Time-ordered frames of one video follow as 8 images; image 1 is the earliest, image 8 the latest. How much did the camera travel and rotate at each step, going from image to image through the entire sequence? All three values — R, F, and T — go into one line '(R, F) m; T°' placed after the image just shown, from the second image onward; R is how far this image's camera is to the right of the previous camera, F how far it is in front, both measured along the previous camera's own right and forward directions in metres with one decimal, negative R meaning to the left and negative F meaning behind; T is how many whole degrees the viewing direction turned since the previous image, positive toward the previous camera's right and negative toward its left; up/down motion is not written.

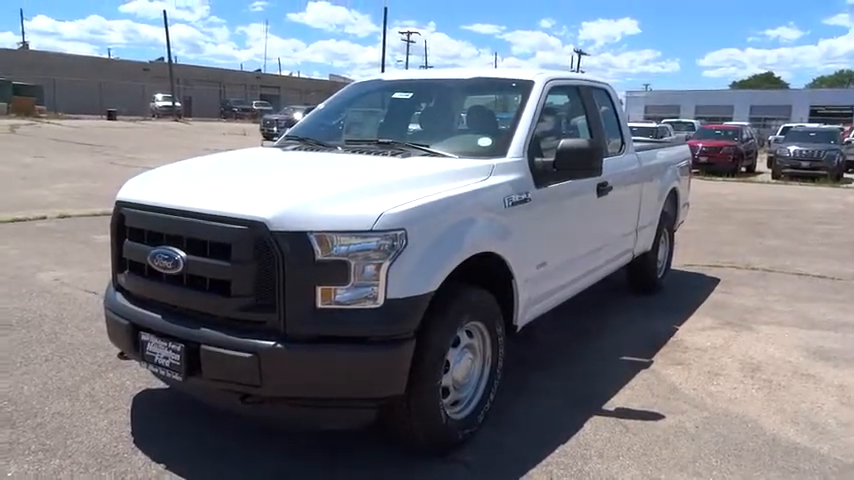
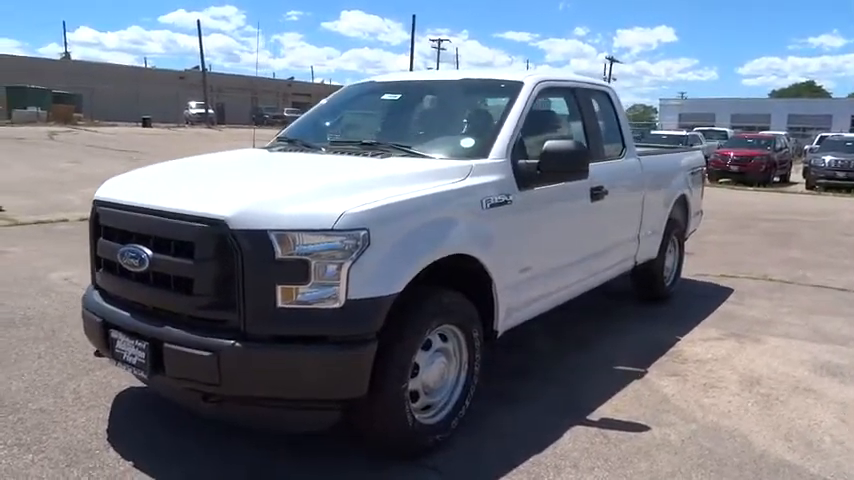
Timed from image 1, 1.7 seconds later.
(+0.4, +0.1) m; -3°
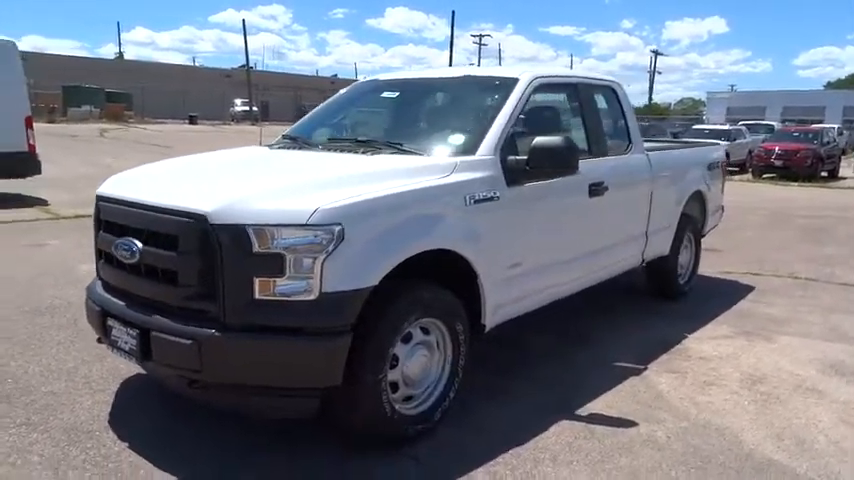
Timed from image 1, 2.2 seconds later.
(+0.4, -0.1) m; -4°
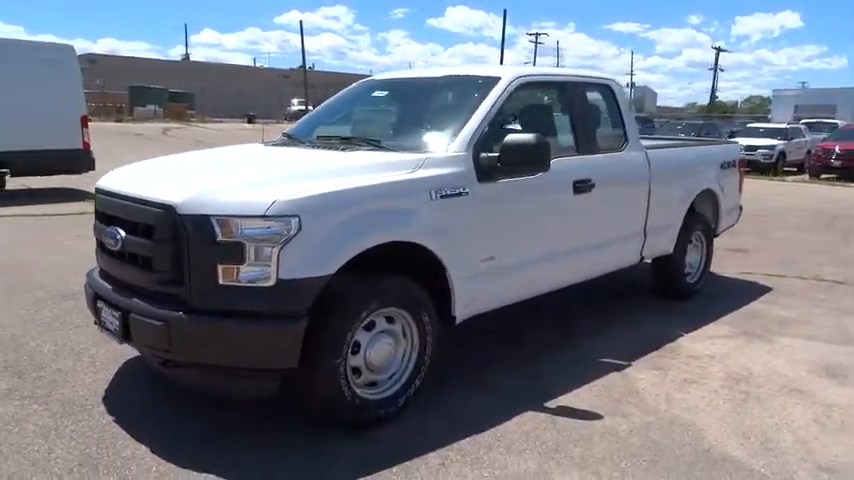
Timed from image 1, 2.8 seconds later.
(+0.6, -0.1) m; -6°
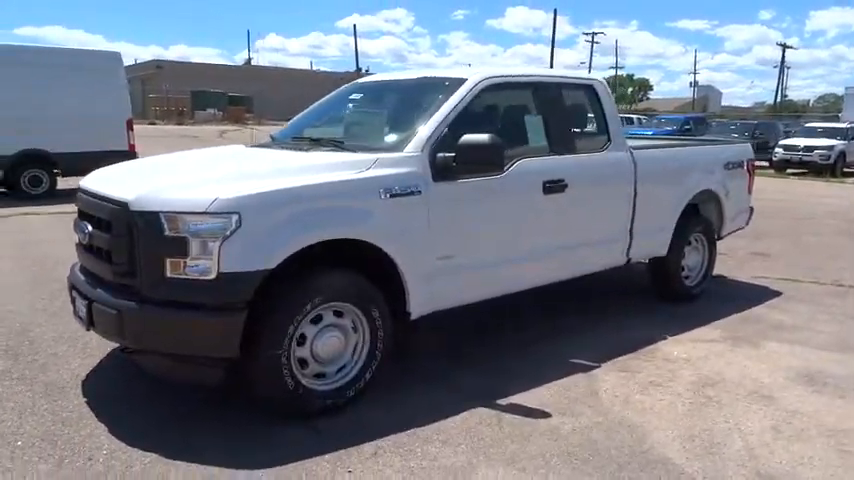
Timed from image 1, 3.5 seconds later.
(+0.8, -0.1) m; -6°
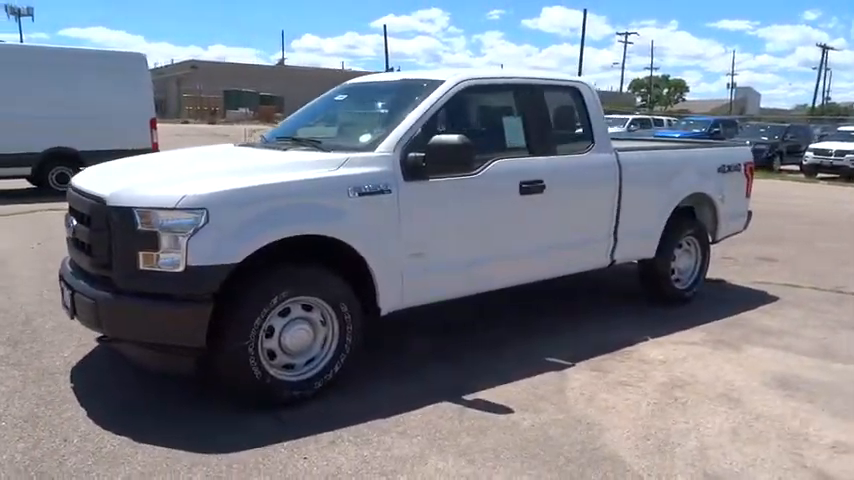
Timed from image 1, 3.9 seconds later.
(+0.5, -0.1) m; -3°
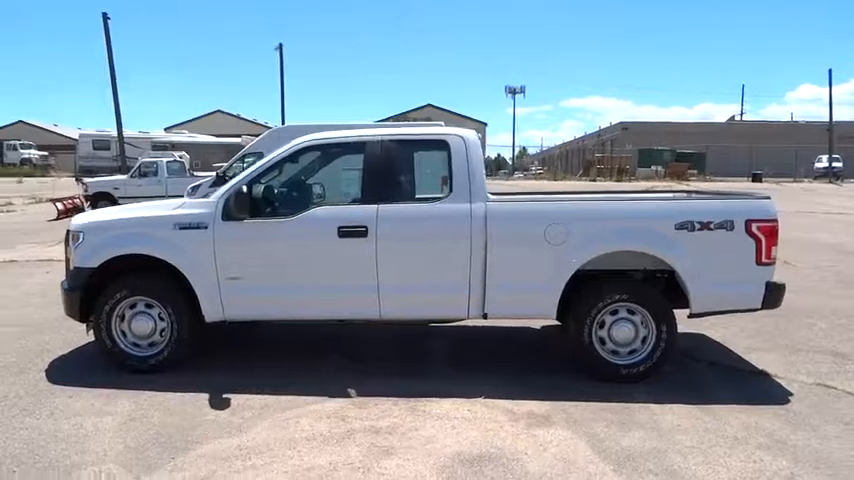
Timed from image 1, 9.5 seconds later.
(+0.2, -0.5) m; -1°
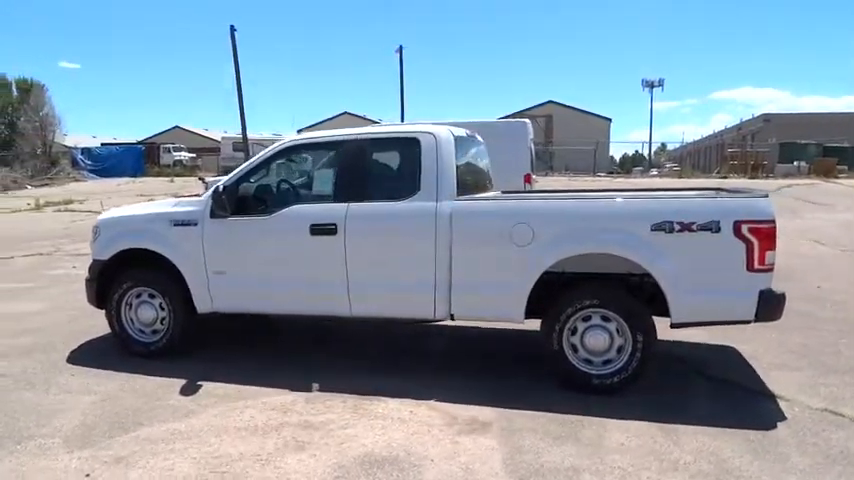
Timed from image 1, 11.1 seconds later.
(+1.5, +0.2) m; -13°
